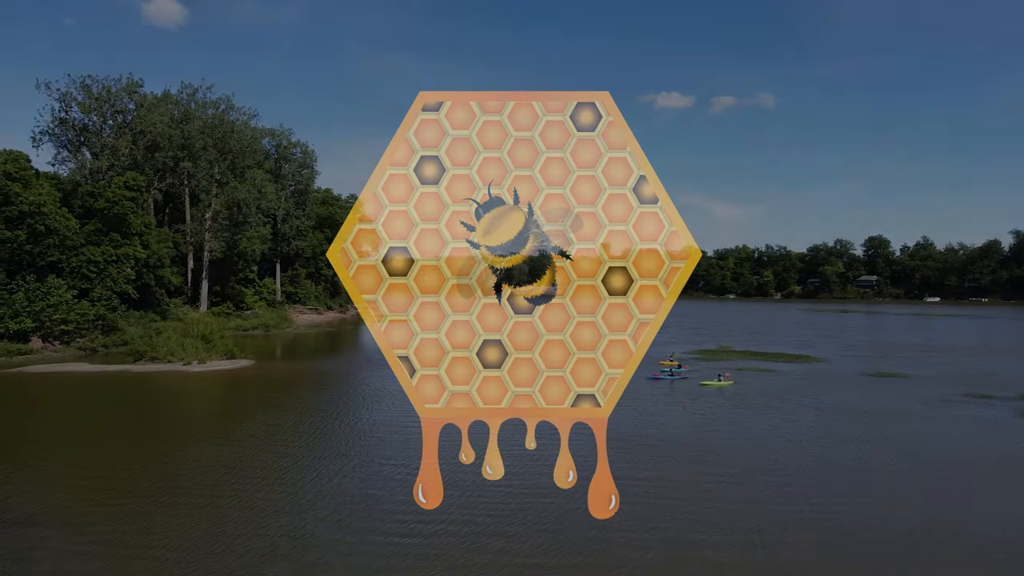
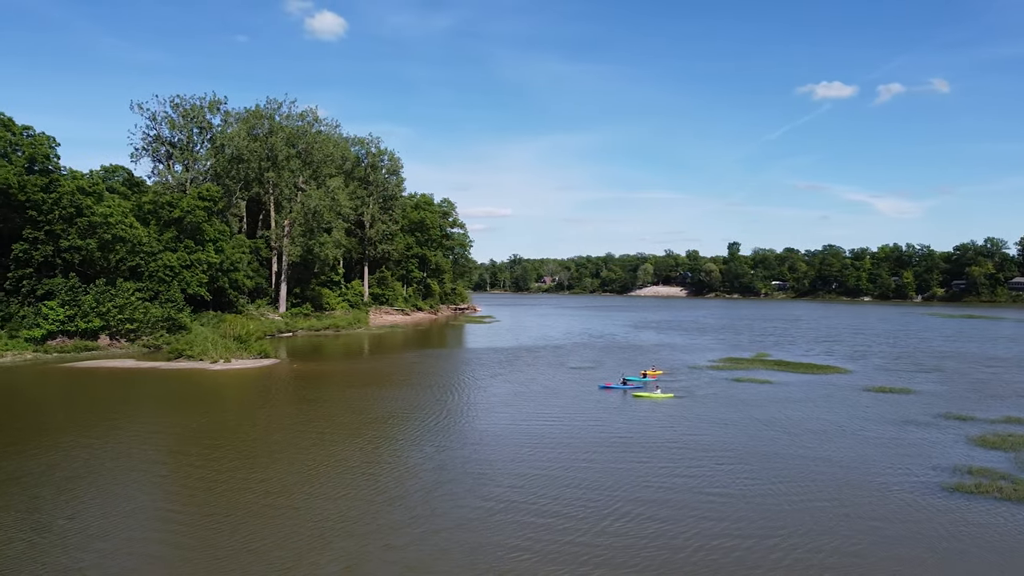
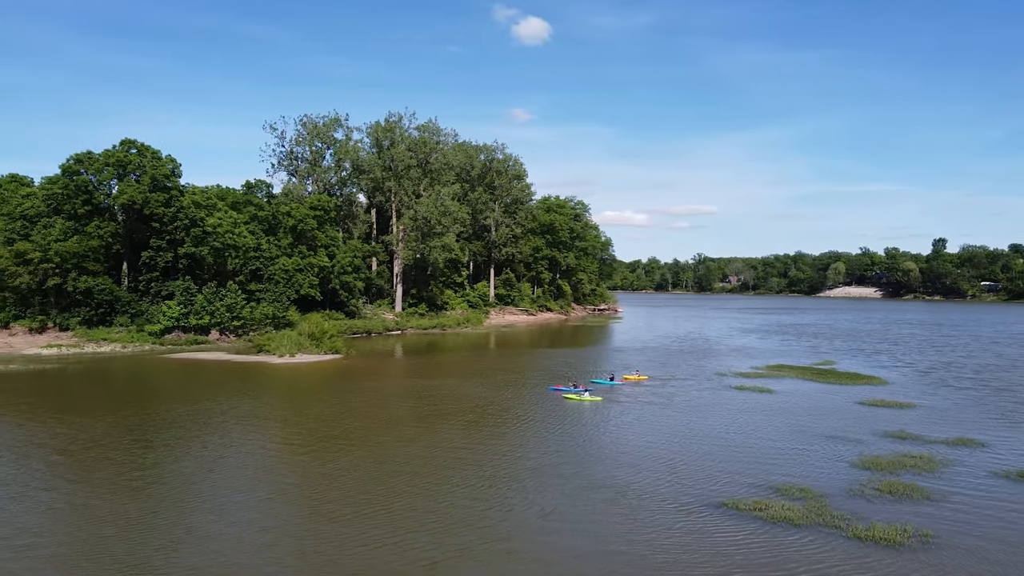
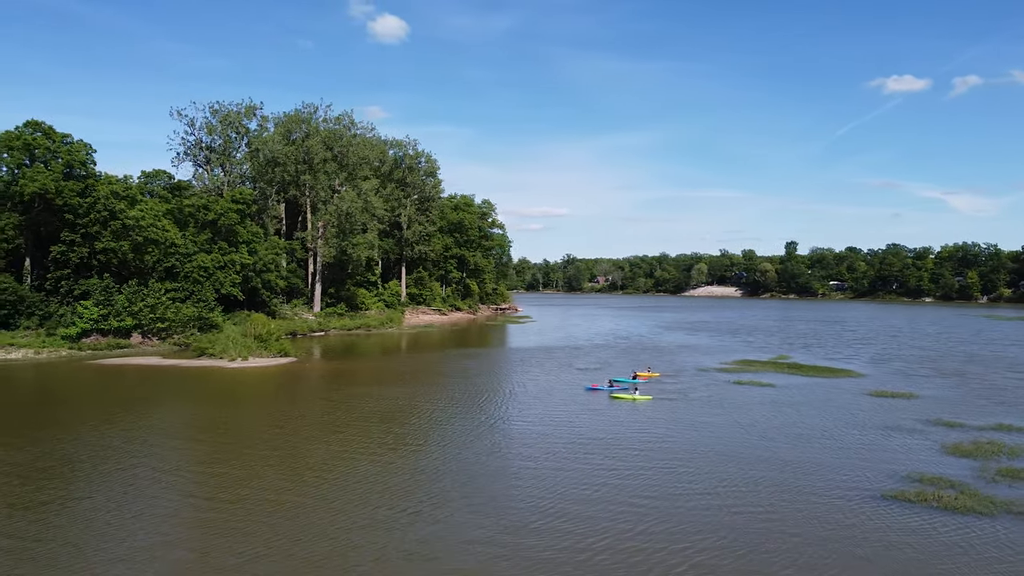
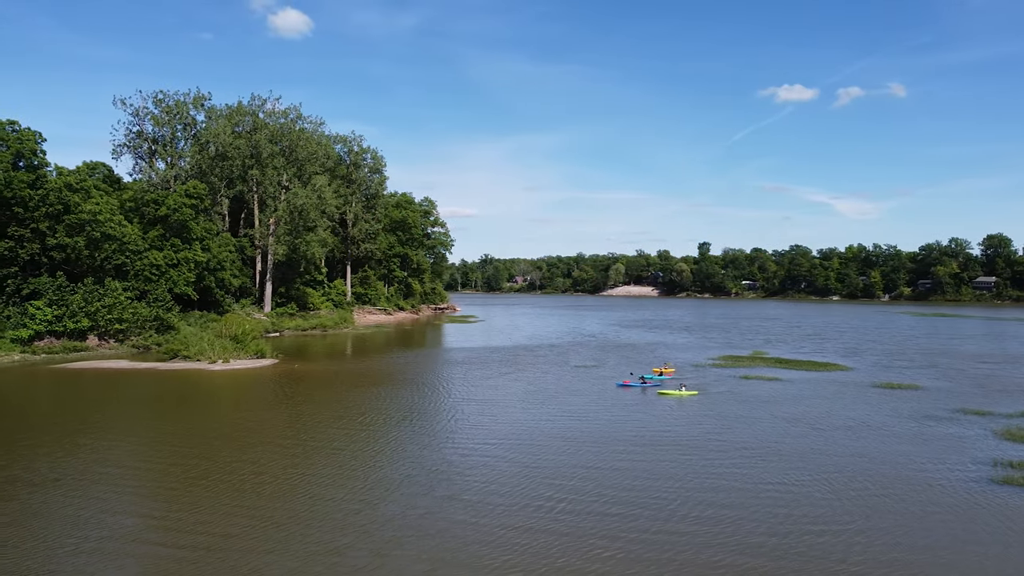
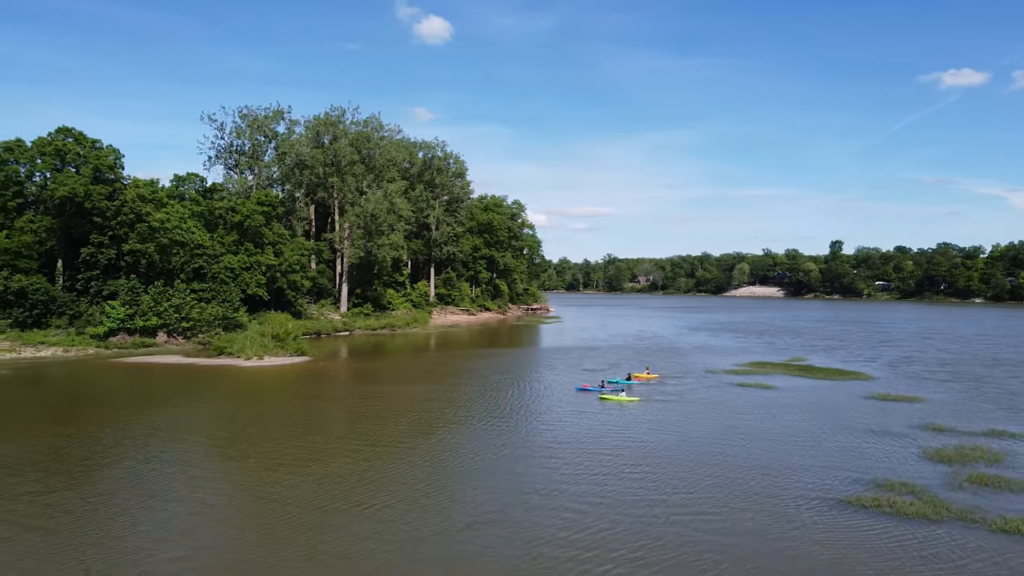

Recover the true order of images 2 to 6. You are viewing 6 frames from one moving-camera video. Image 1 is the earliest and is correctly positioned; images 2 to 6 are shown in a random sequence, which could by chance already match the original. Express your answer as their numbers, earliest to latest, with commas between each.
5, 2, 4, 6, 3
